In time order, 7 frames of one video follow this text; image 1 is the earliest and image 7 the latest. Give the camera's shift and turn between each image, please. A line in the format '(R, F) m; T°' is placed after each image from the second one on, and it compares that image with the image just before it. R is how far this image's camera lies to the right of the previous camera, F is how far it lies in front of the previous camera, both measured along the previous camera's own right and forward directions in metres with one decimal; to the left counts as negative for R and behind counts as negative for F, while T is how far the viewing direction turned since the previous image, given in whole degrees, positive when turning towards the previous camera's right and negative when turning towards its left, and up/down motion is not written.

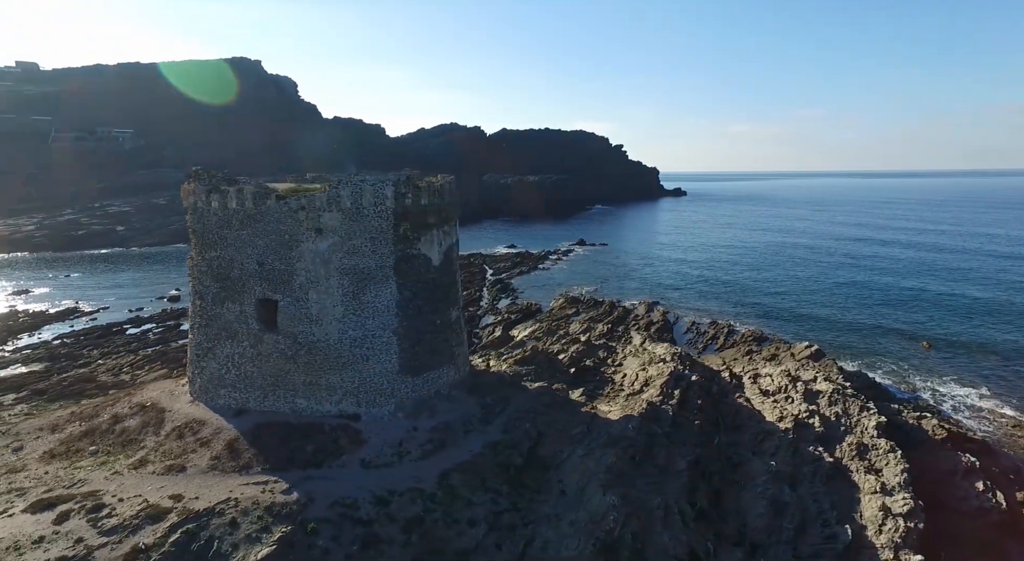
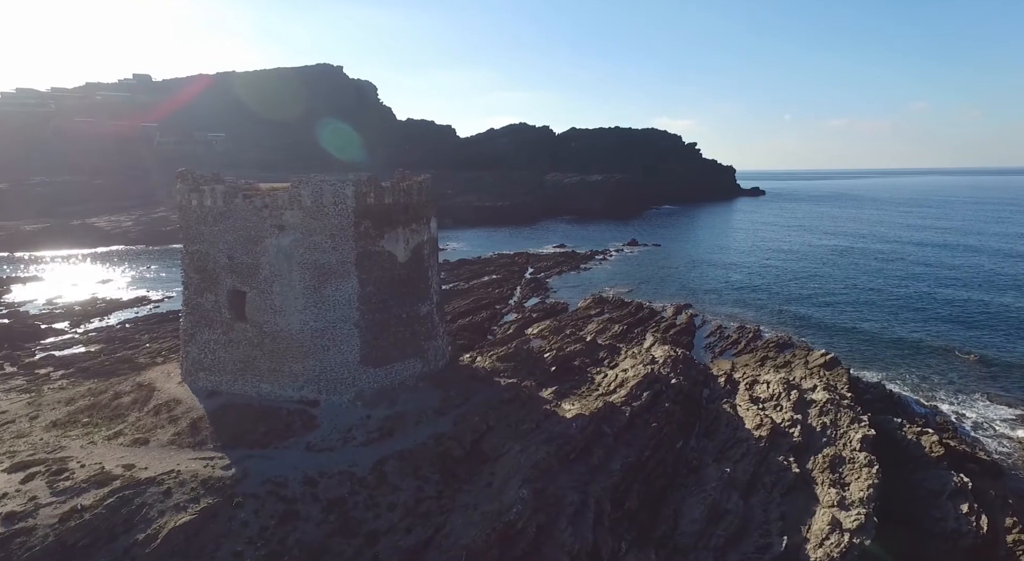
(+2.8, -0.2) m; -8°
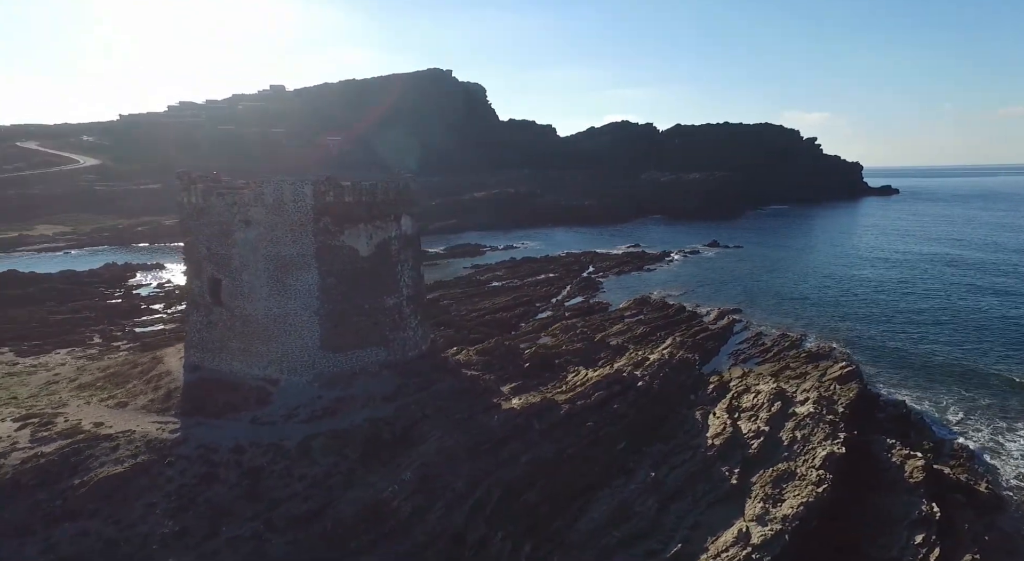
(+4.1, -0.1) m; -12°
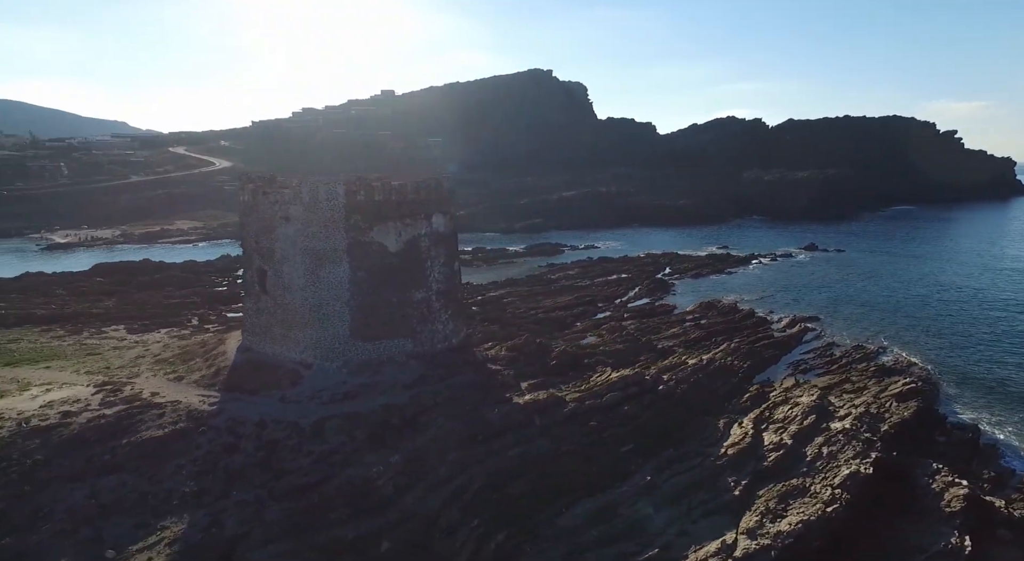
(+2.4, -0.2) m; -10°
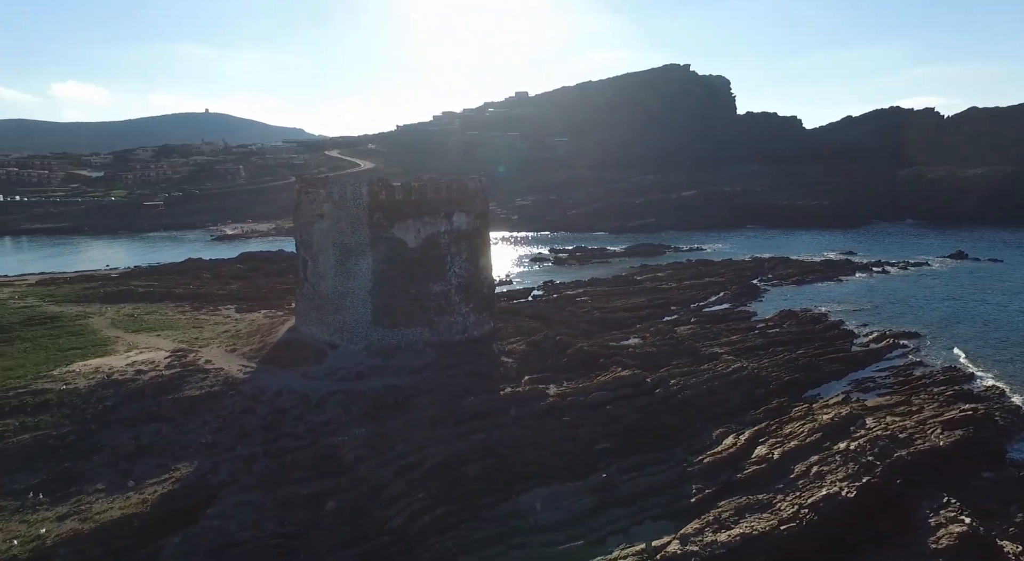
(+4.2, -0.3) m; -15°
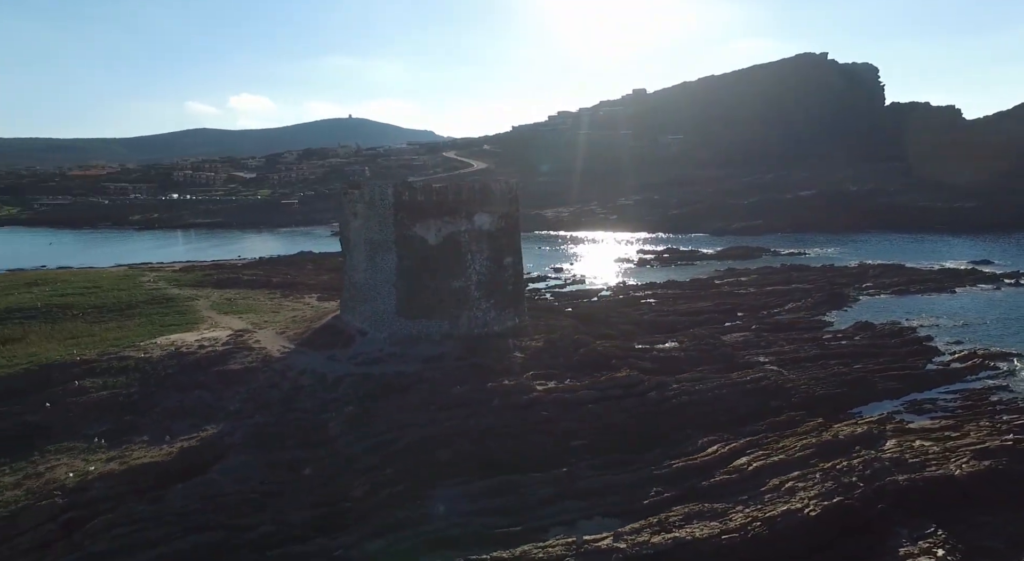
(+4.0, -0.1) m; -14°
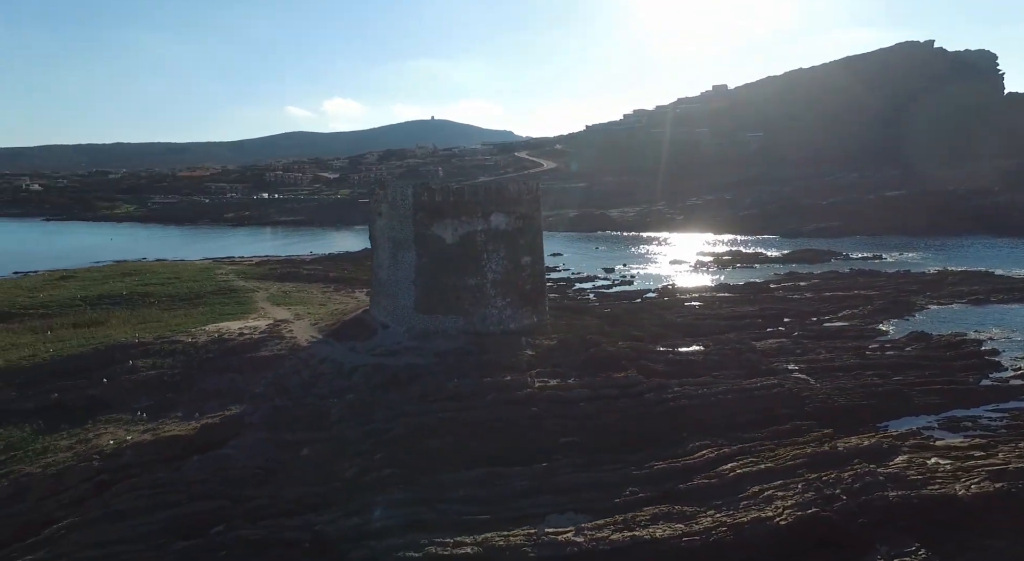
(+2.5, 0.0) m; -9°
